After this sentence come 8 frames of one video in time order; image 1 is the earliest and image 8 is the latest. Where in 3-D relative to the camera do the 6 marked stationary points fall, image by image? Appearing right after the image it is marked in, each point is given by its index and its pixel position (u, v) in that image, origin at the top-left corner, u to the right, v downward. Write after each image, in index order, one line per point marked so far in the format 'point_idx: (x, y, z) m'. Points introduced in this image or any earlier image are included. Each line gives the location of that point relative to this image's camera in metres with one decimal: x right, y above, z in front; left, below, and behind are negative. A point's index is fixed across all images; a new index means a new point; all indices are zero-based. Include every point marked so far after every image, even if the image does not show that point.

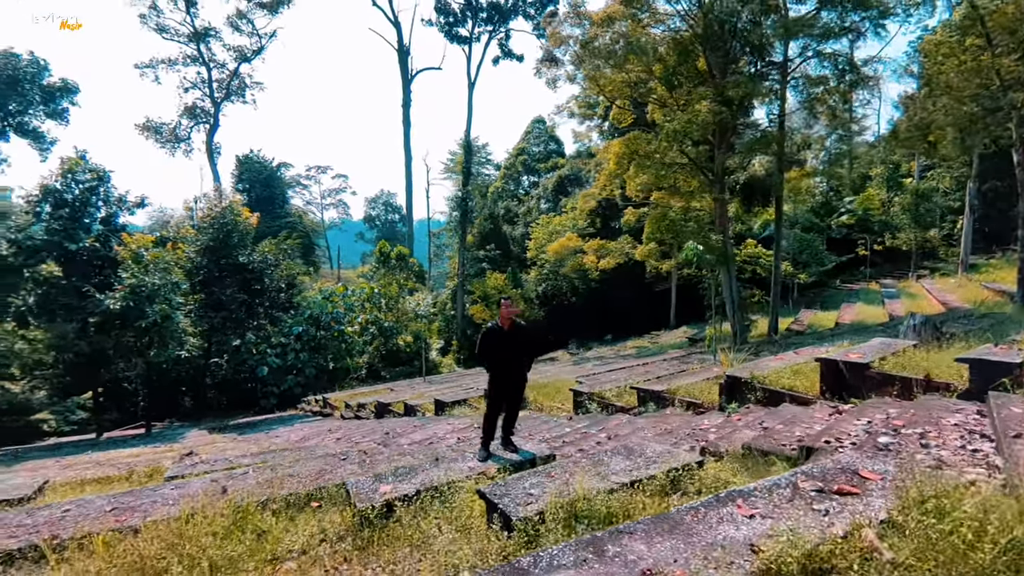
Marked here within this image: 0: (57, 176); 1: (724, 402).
0: (-8.6, +2.1, +10.1) m
1: (+1.8, -1.0, +4.7) m
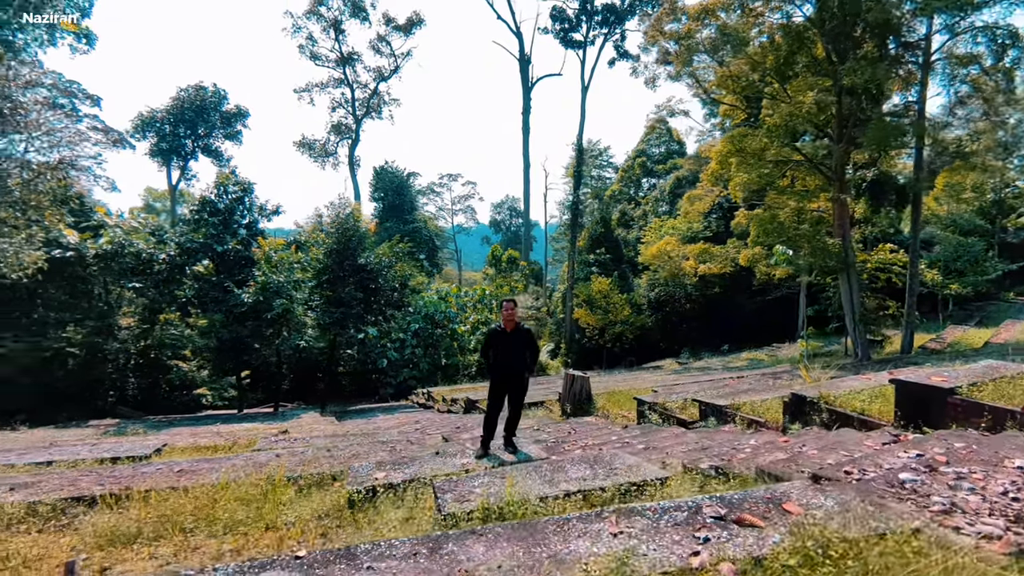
0: (-6.7, +2.2, +12.0) m
1: (+2.1, -1.0, +4.2) m
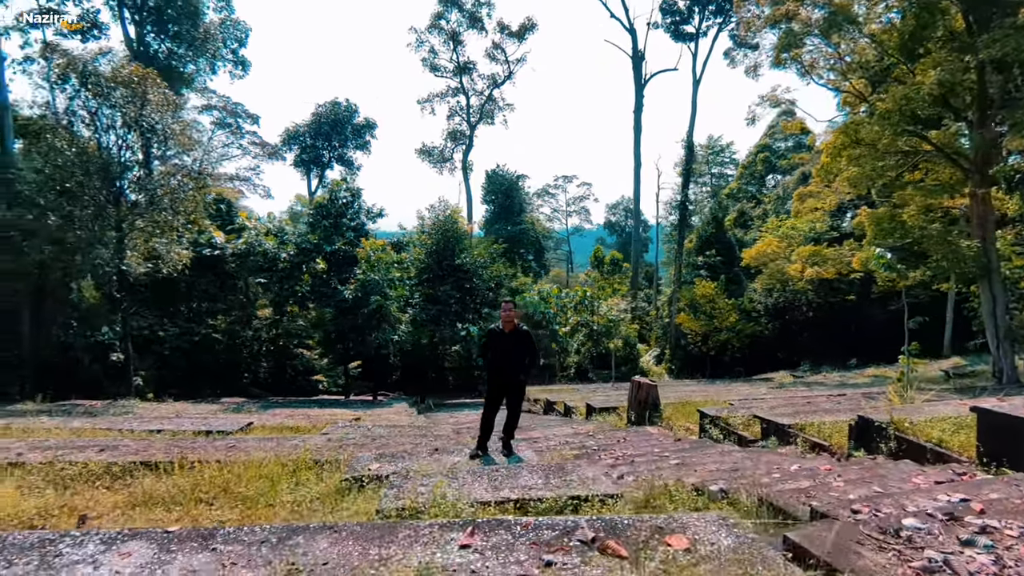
0: (-4.5, +2.3, +13.1) m
1: (+2.3, -1.1, +3.7) m
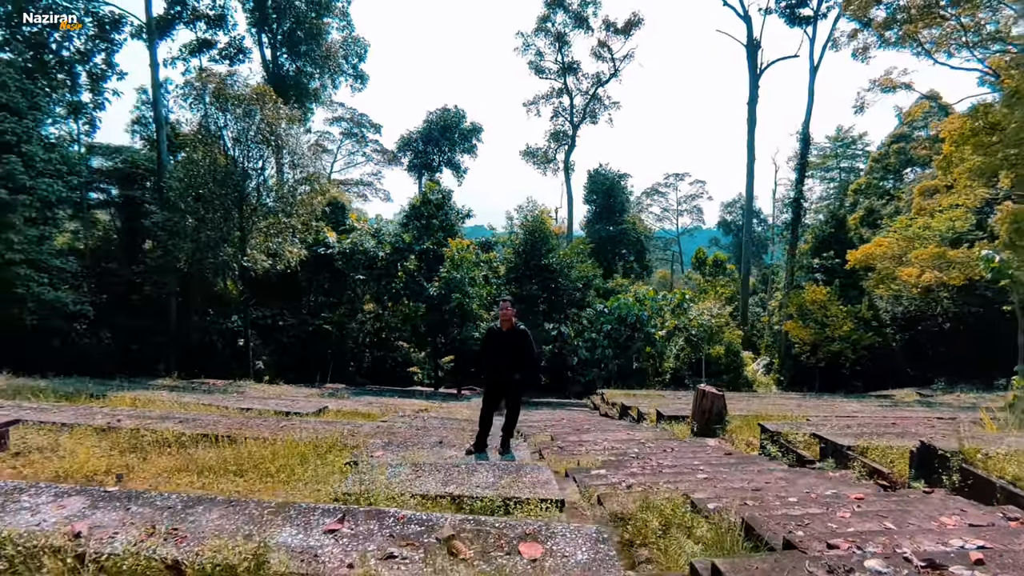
0: (-2.4, +2.3, +13.9) m
1: (+2.3, -1.1, +3.2) m
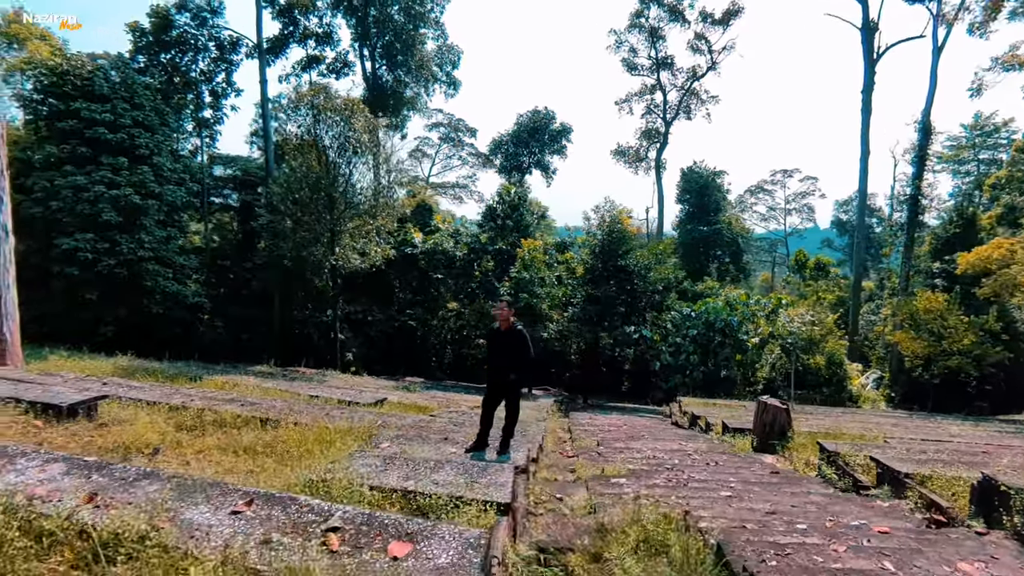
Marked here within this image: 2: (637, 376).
0: (-0.4, +2.3, +14.1) m
1: (+2.3, -1.2, +2.8) m
2: (+3.6, -2.6, +15.8) m
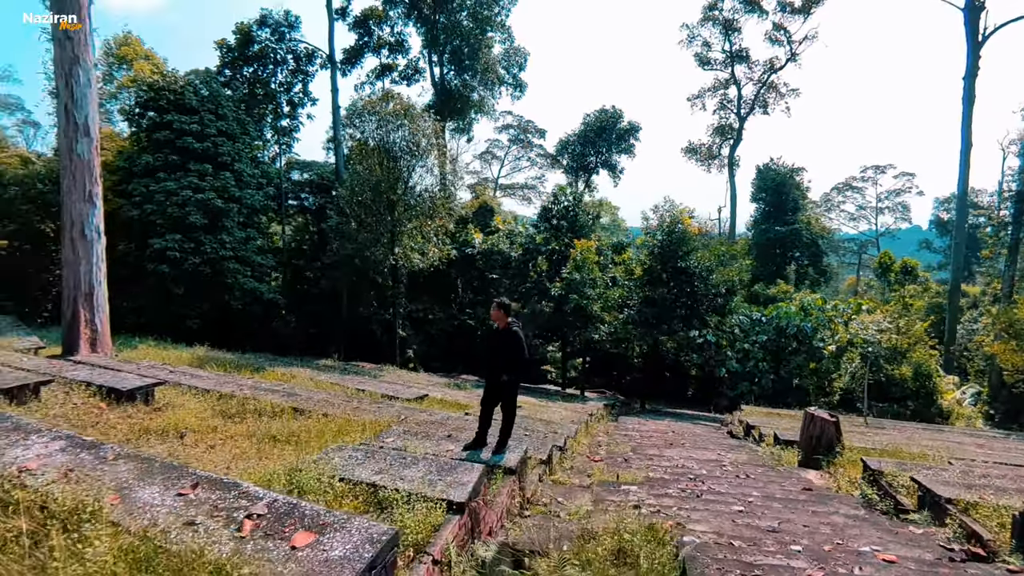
0: (+1.1, +2.3, +14.0) m
1: (+2.2, -1.2, +2.5) m
2: (+5.2, -2.6, +15.2) m
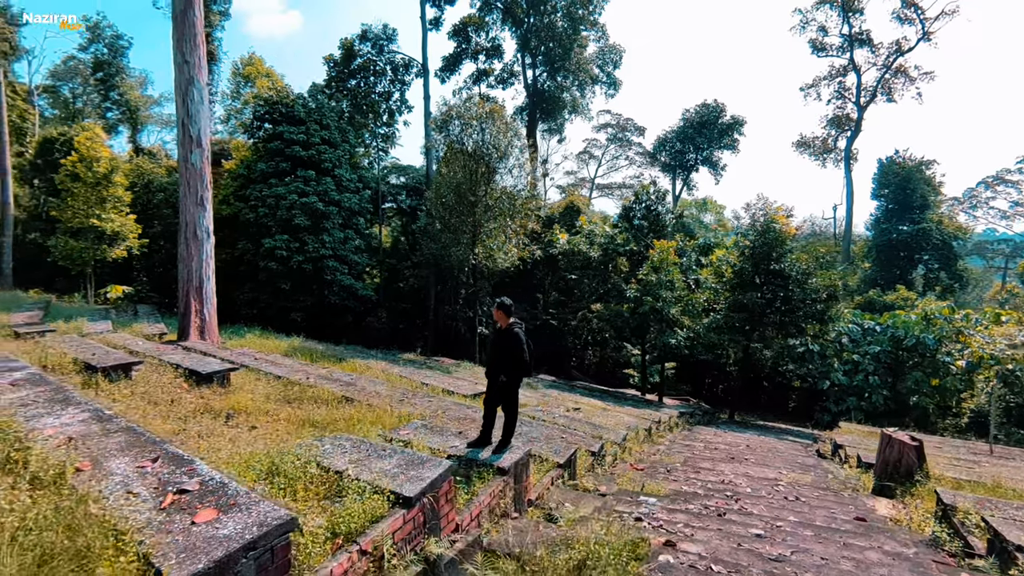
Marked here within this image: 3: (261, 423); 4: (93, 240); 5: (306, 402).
0: (+3.1, +2.3, +13.6) m
1: (+2.1, -1.2, +2.1) m
2: (+7.3, -2.8, +14.0) m
3: (-1.7, -0.9, +3.8) m
4: (-9.8, +1.1, +13.0) m
5: (-1.8, -1.0, +4.9) m
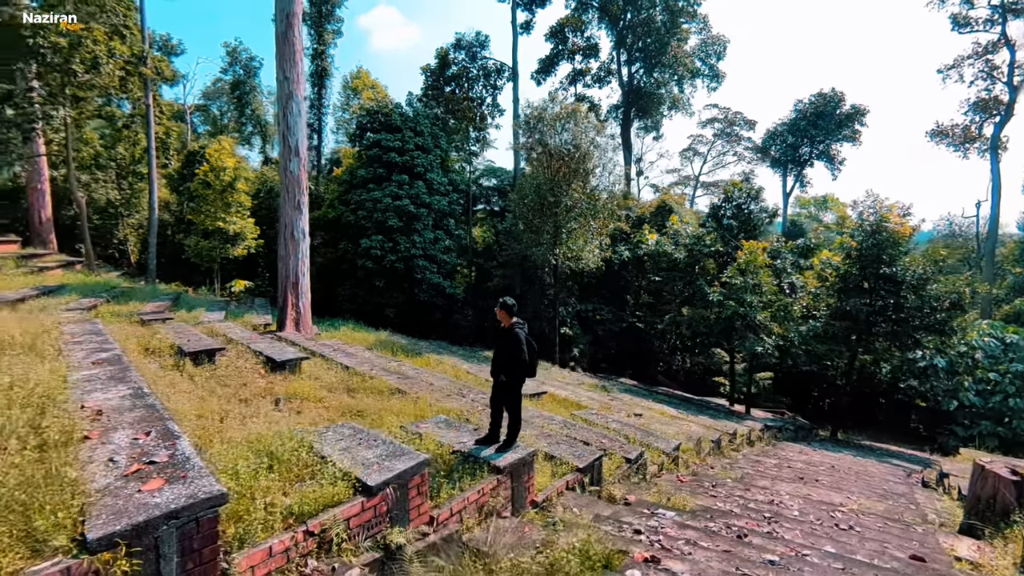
0: (+5.1, +2.2, +12.9) m
1: (+1.9, -1.3, +1.7) m
2: (+9.2, -2.9, +12.4) m
3: (-1.6, -0.9, +4.1) m
4: (-7.8, +1.3, +14.6) m
5: (-1.4, -1.0, +5.2) m
